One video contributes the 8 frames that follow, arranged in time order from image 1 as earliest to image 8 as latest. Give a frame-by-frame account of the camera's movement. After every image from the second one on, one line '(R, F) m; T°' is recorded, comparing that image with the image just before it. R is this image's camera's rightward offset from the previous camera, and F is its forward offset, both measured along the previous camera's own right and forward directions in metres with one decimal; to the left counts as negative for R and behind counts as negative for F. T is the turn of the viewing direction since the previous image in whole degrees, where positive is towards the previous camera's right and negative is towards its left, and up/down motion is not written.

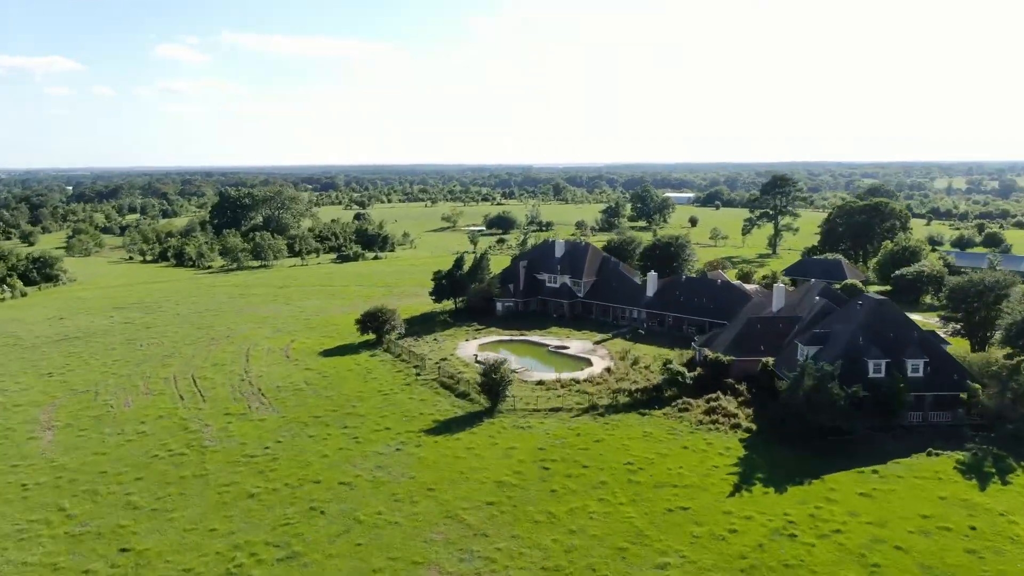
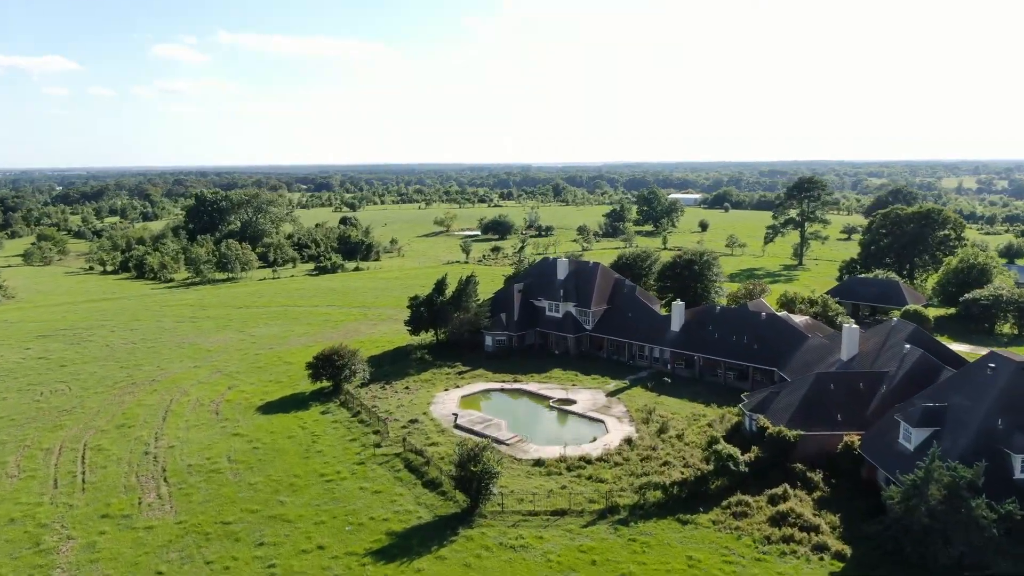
(+0.4, +10.5) m; 0°
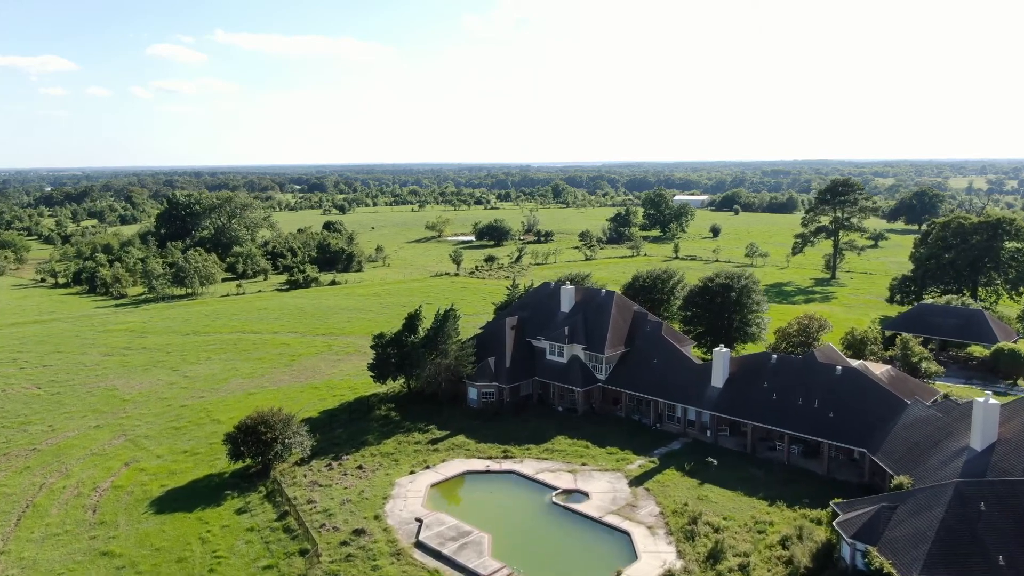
(+0.4, +10.5) m; 0°
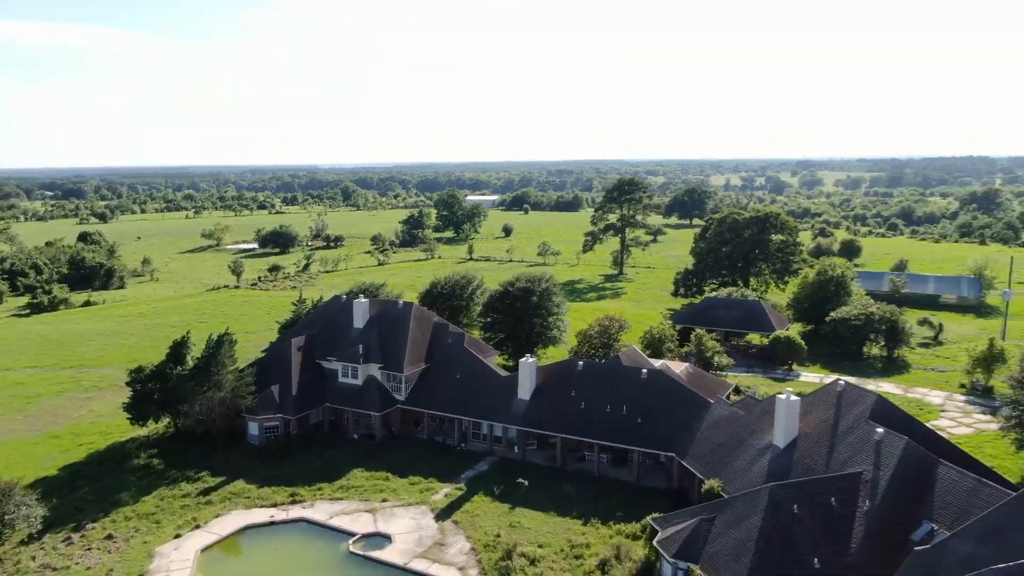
(+0.5, +3.0) m; +15°
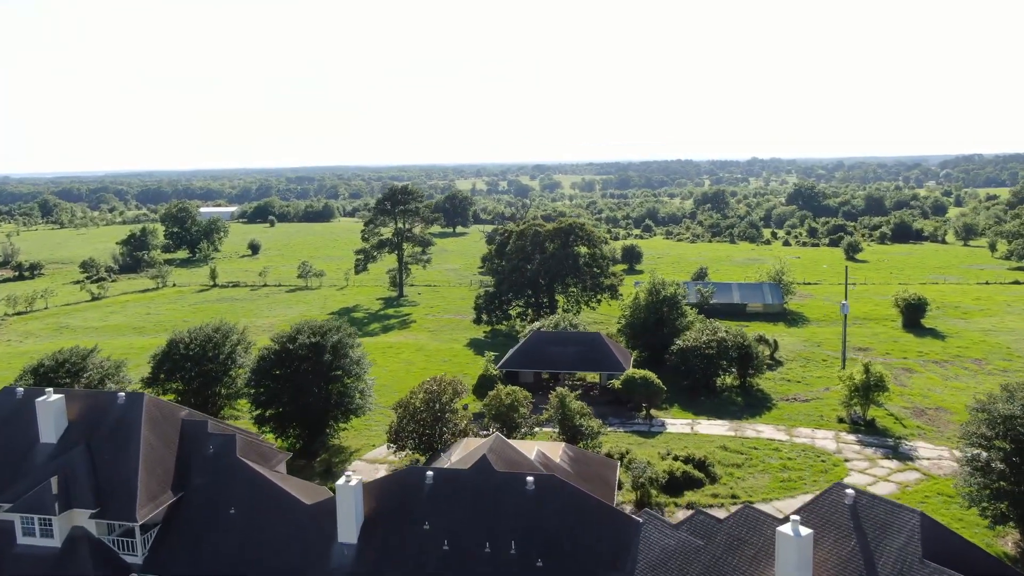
(-1.4, +11.1) m; +18°
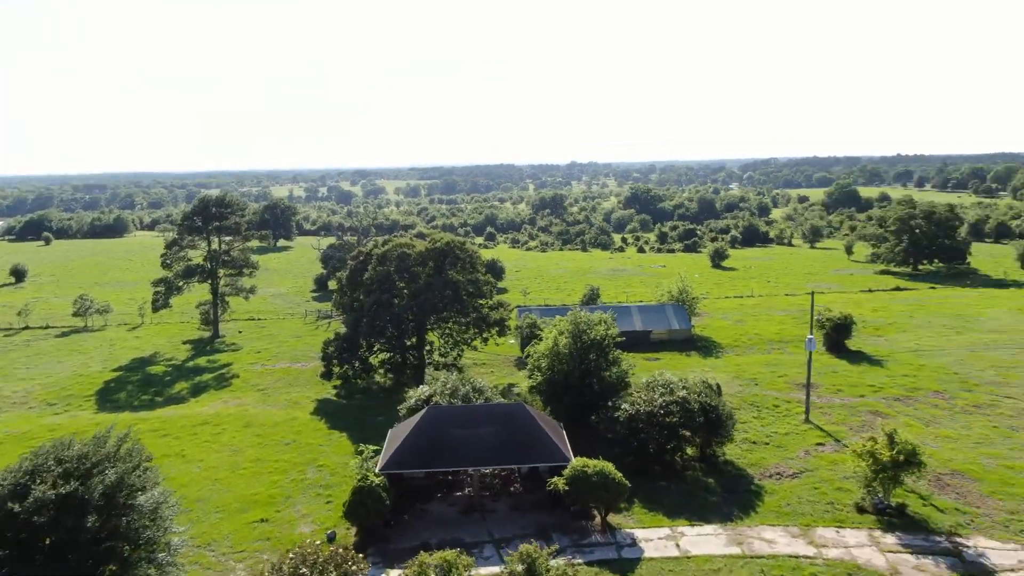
(-1.9, +12.1) m; +13°
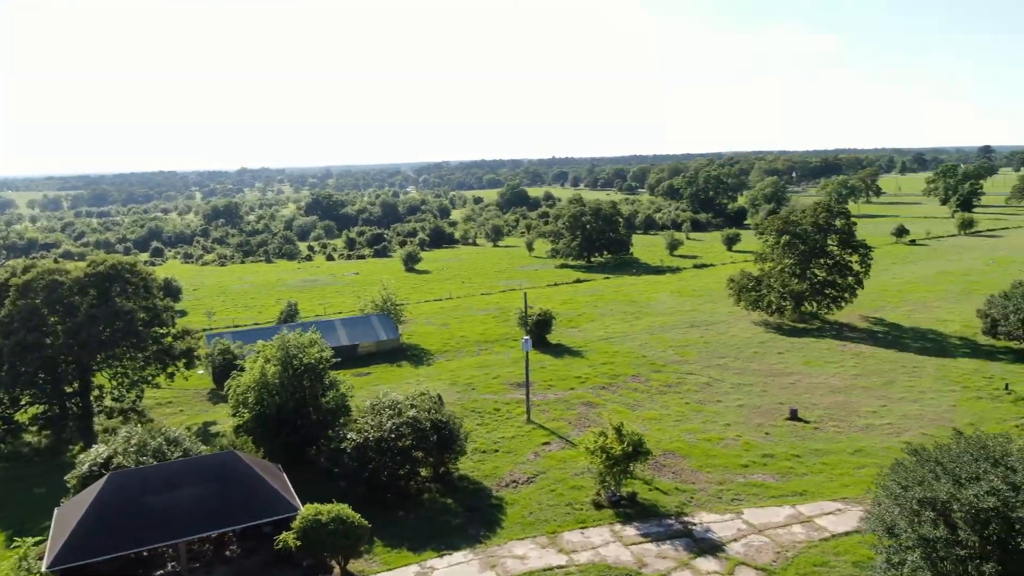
(-0.7, +2.7) m; +23°
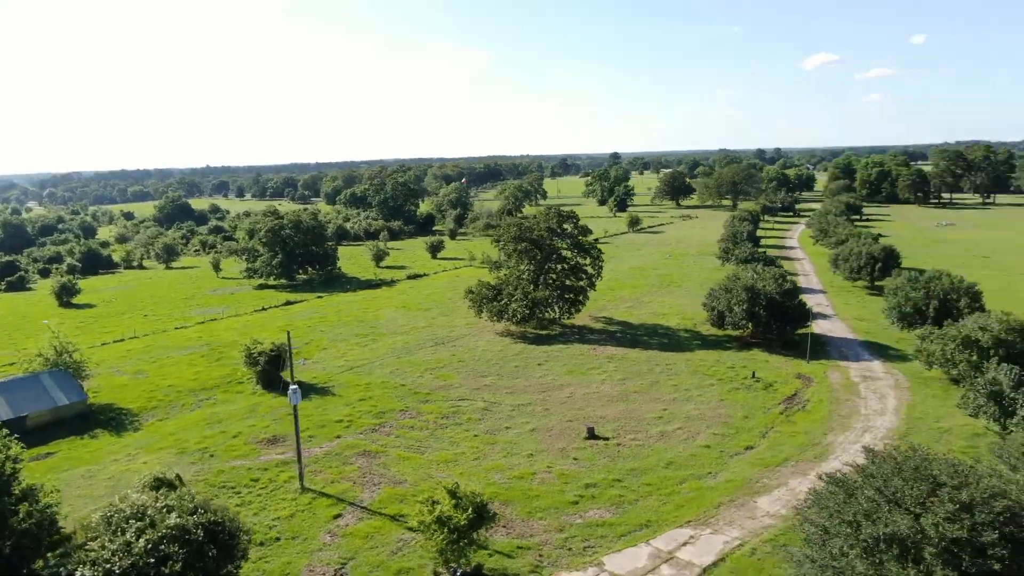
(-3.3, +6.0) m; +24°
